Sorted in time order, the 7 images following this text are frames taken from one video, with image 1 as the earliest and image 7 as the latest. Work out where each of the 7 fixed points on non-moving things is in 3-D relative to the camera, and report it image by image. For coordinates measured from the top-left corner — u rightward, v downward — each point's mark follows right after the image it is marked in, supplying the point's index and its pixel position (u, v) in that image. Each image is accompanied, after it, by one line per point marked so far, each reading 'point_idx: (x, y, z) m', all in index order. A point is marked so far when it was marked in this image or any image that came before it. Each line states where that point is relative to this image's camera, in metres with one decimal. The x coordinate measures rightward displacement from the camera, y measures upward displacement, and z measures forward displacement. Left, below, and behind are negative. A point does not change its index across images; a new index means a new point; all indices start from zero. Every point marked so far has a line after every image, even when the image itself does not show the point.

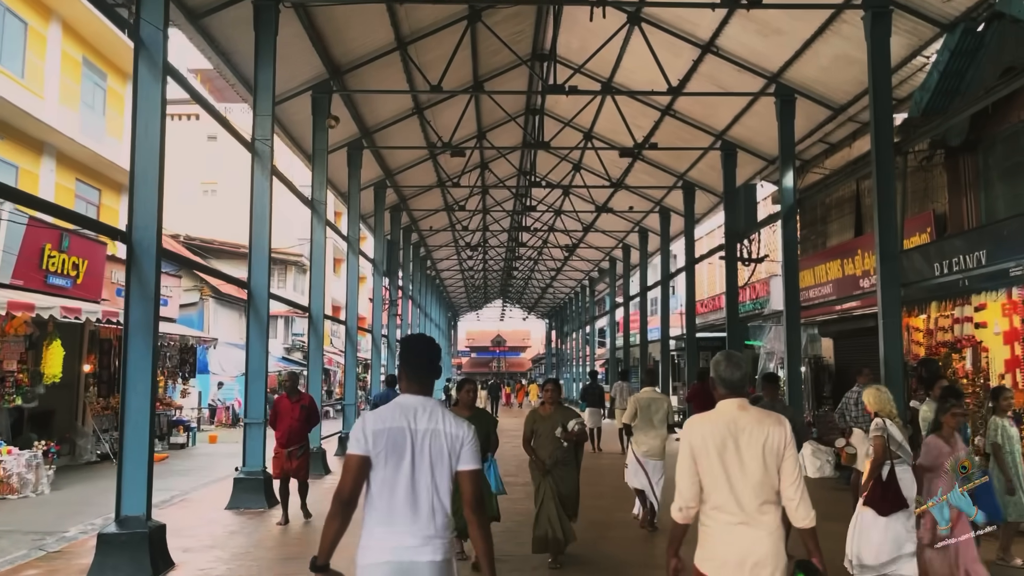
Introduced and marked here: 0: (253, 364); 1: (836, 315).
0: (-2.8, -0.8, +8.2) m
1: (+5.5, -0.5, +13.0) m
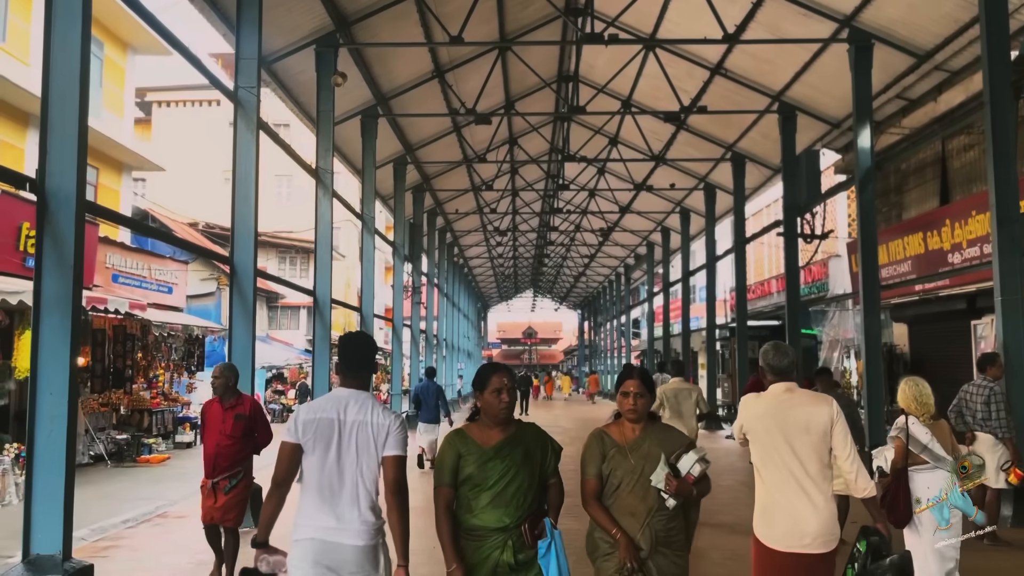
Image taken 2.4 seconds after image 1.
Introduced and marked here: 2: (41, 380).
0: (-2.5, -0.6, +6.9) m
1: (+6.0, -0.1, +11.3) m
2: (-2.5, -0.5, +4.0) m
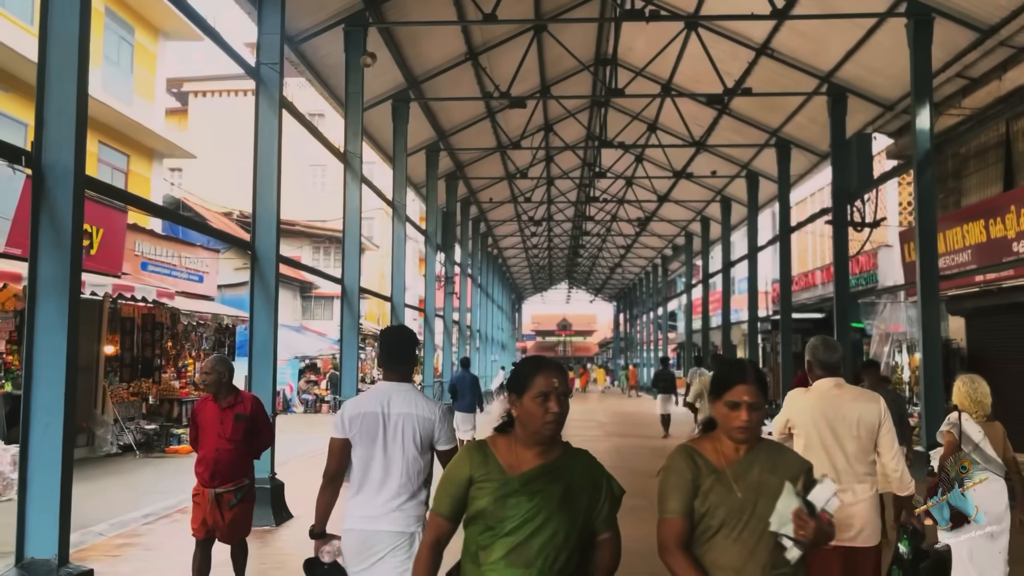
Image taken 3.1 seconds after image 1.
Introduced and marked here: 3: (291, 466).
0: (-2.2, -0.5, +6.6) m
1: (+6.5, 0.0, +10.6) m
2: (-2.3, -0.4, +3.8) m
3: (-3.0, -2.4, +10.2) m
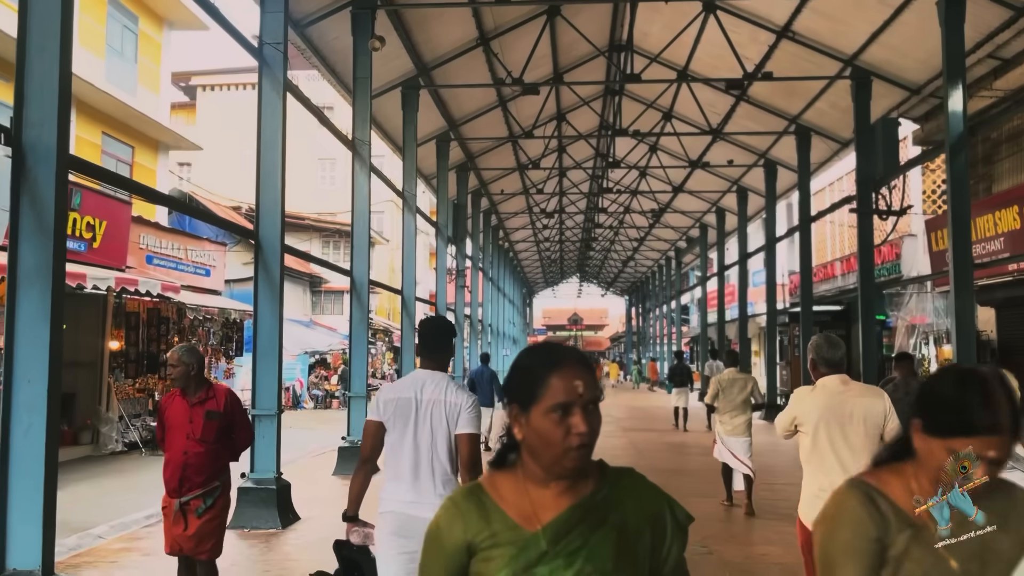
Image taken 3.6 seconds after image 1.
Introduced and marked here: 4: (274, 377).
0: (-2.1, -0.4, +6.3) m
1: (+6.7, +0.1, +10.2) m
2: (-2.2, -0.4, +3.5) m
3: (-2.8, -2.3, +9.9) m
4: (-2.0, -0.7, +6.3) m
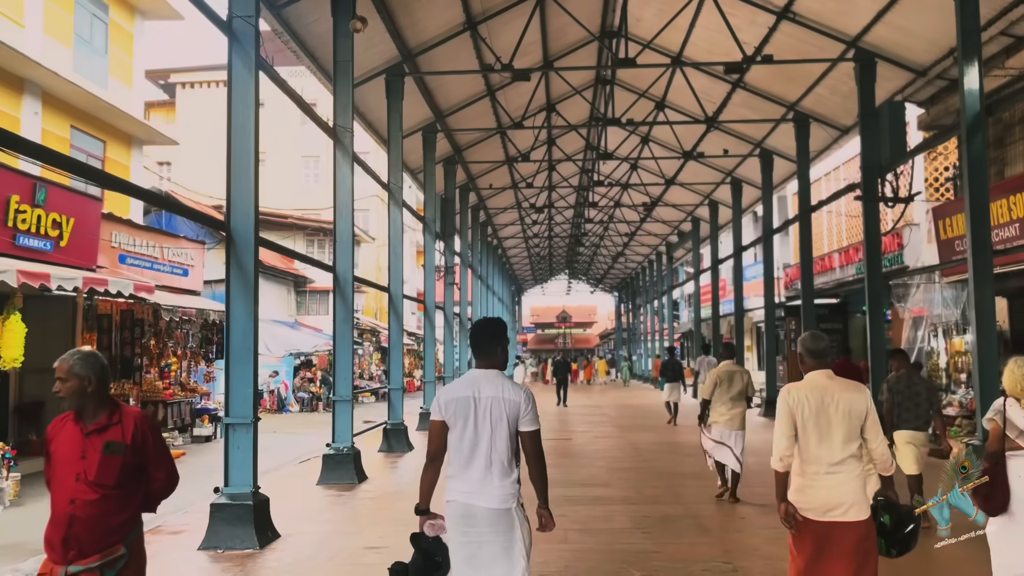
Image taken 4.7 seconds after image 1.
0: (-2.1, -0.4, +5.7) m
1: (+6.6, +0.3, +9.8) m
2: (-2.2, -0.3, +2.9) m
3: (-2.8, -2.3, +9.4) m
4: (-2.0, -0.7, +5.7) m
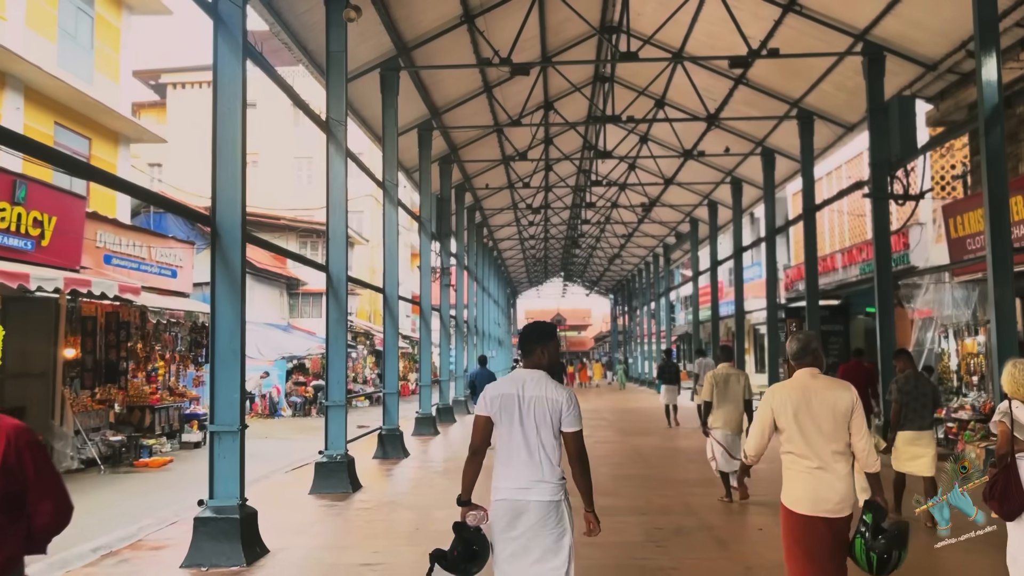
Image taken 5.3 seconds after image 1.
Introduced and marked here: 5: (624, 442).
0: (-2.1, -0.4, +5.4) m
1: (+6.6, +0.3, +9.5) m
2: (-2.2, -0.3, +2.5) m
3: (-2.8, -2.3, +9.0) m
4: (-1.9, -0.7, +5.3) m
5: (+1.8, -2.5, +12.5) m
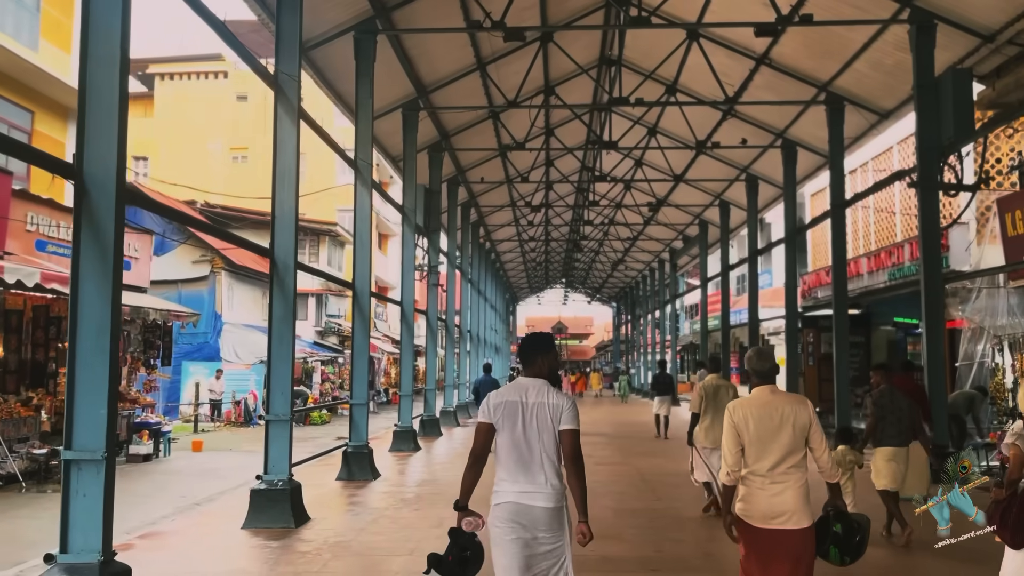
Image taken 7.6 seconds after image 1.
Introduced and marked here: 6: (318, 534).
0: (-2.2, -0.2, +4.0) m
1: (+6.5, +0.2, +8.1) m
2: (-2.3, -0.1, +1.1) m
3: (-3.0, -2.2, +7.5) m
4: (-2.1, -0.6, +3.9) m
5: (+1.7, -2.6, +11.0) m
6: (-1.6, -2.0, +6.3) m
